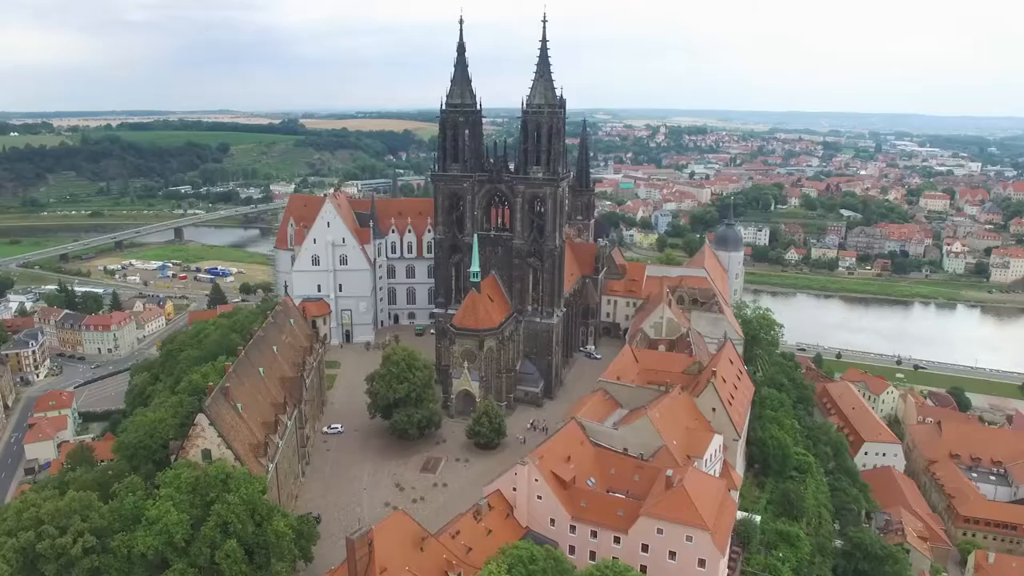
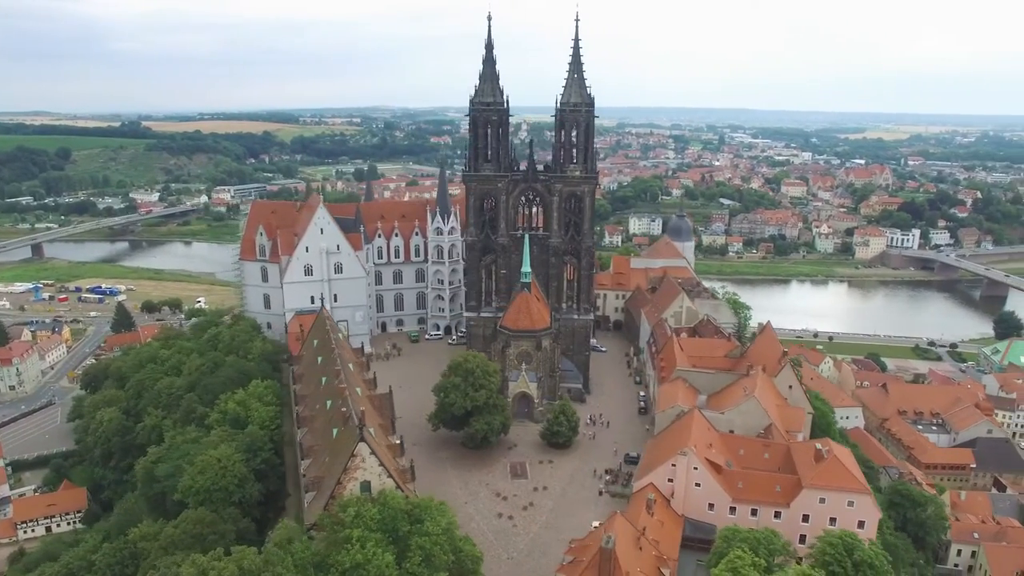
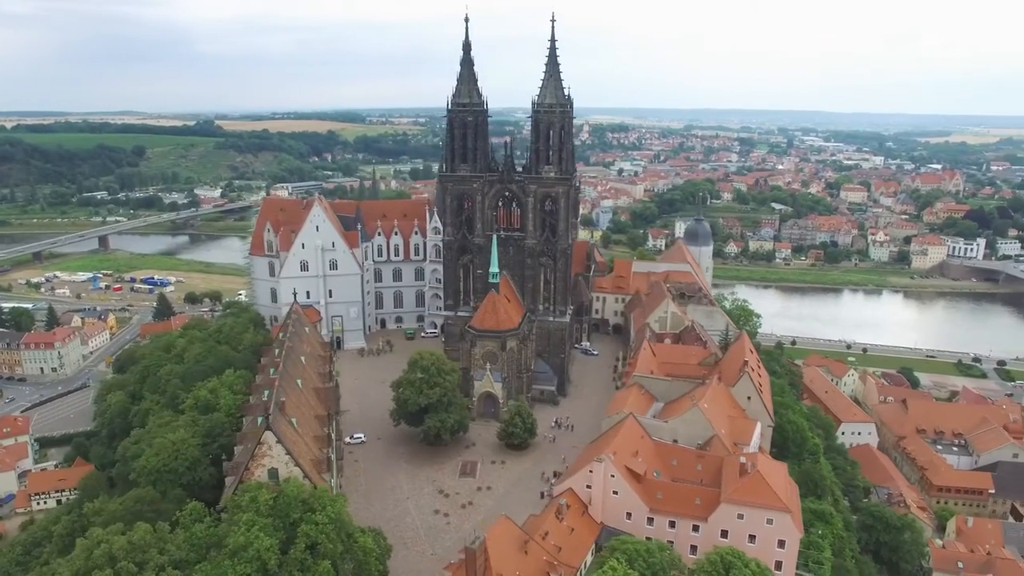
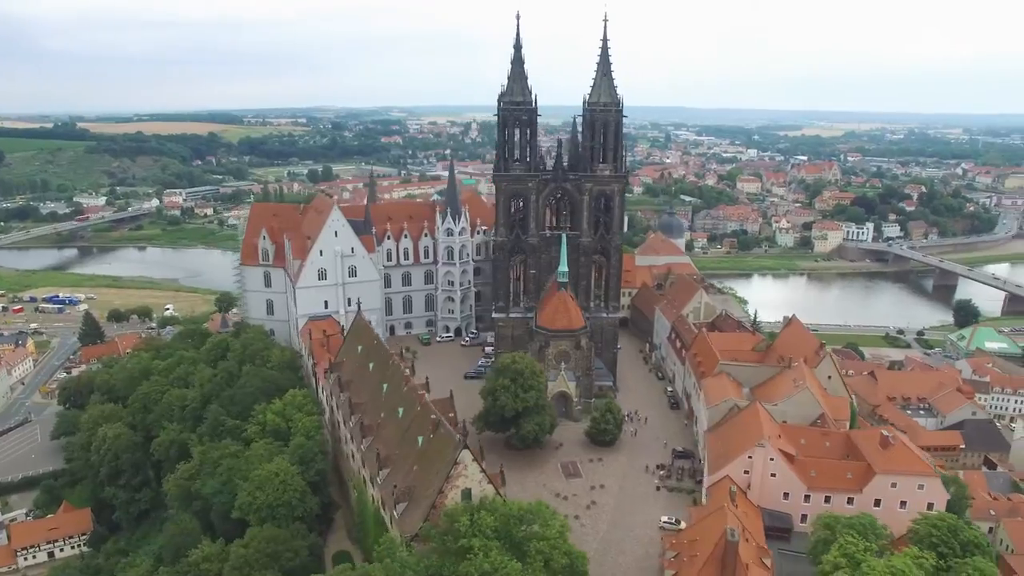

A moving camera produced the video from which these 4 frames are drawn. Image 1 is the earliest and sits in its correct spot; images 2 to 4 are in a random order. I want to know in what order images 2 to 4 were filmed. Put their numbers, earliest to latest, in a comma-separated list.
3, 2, 4
